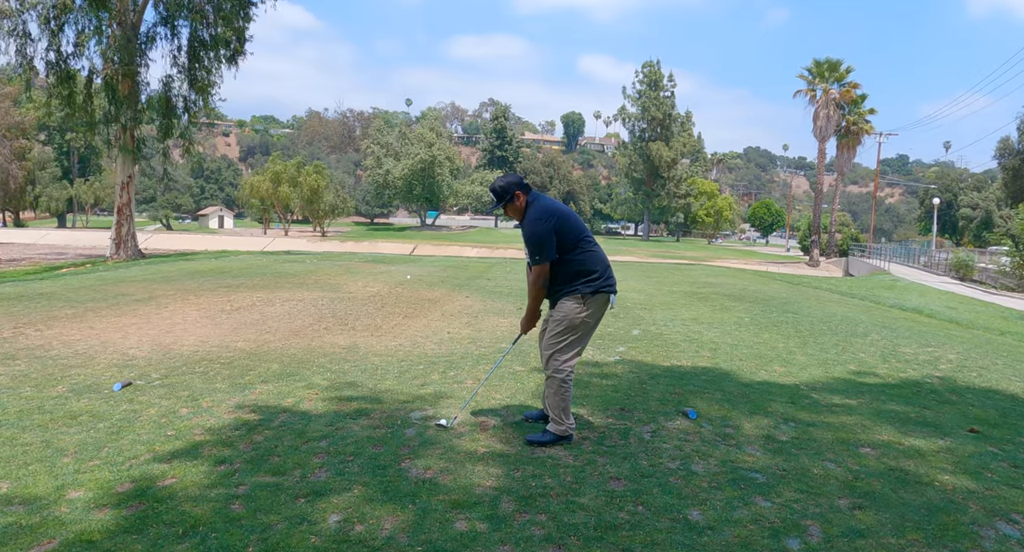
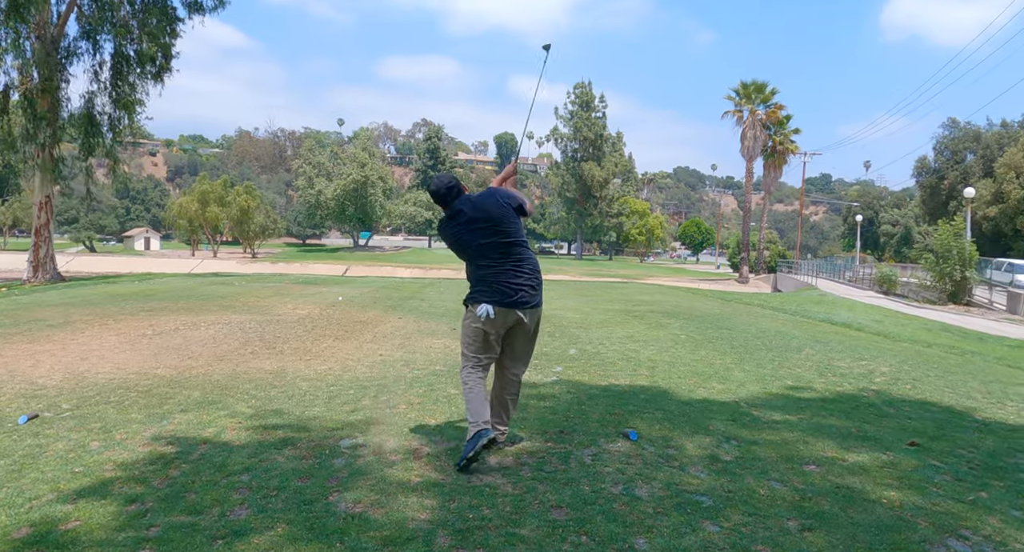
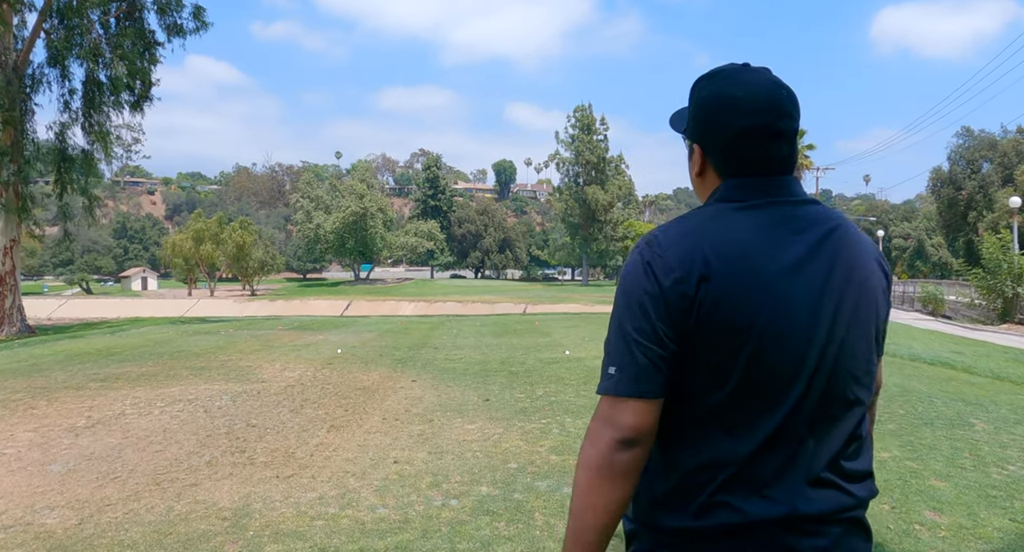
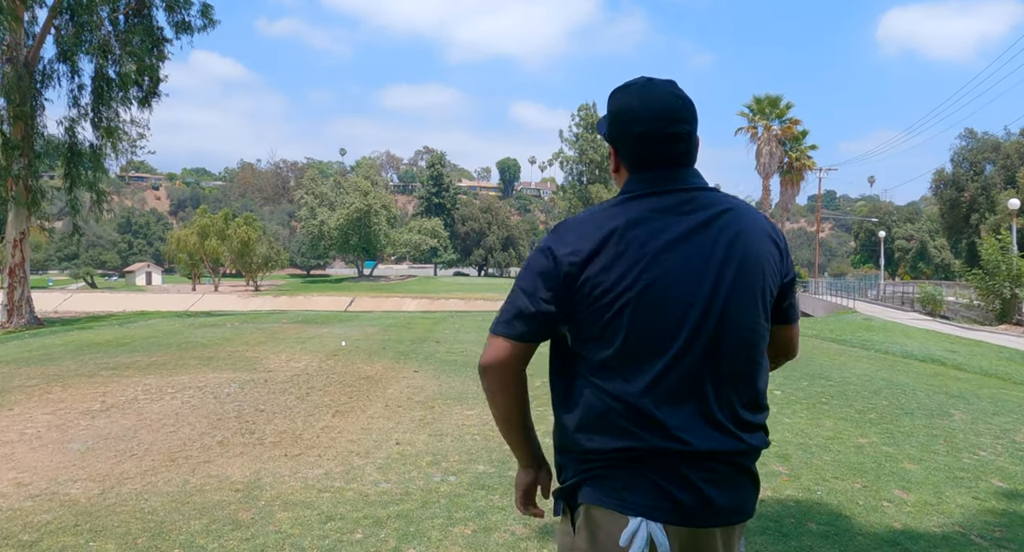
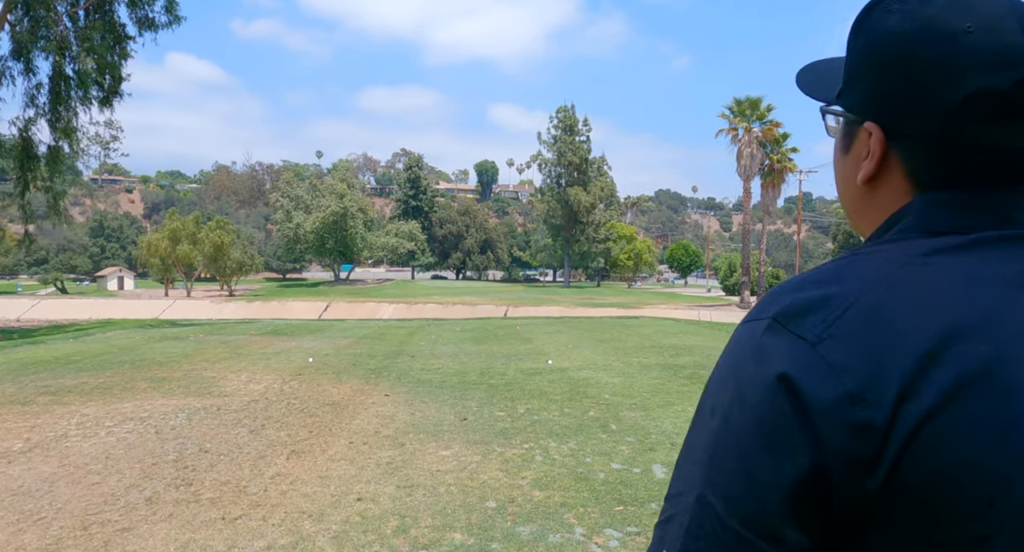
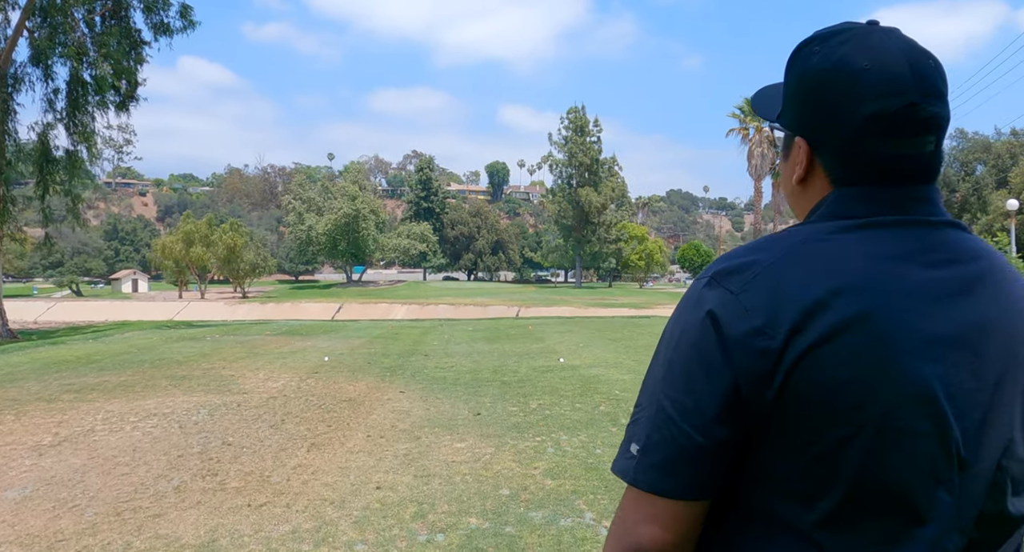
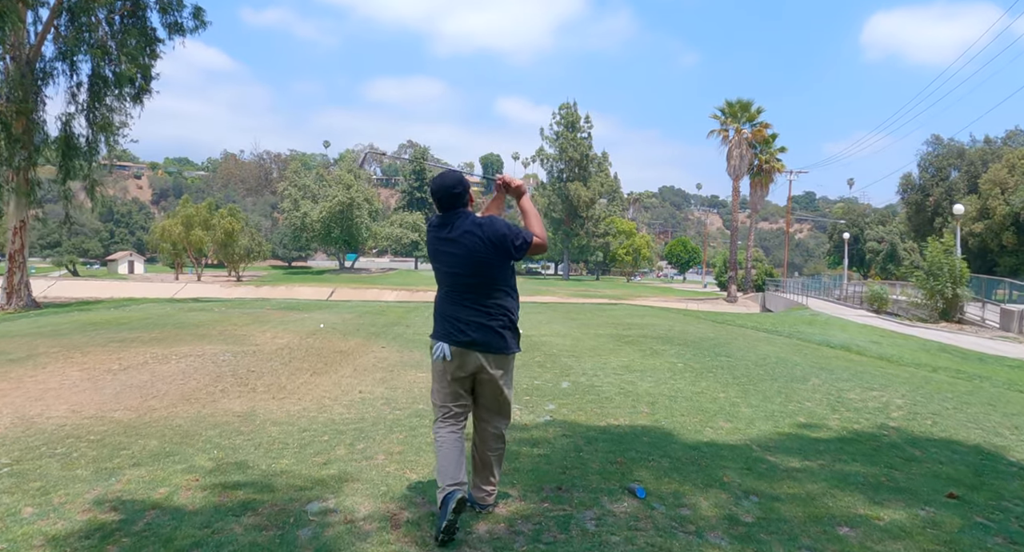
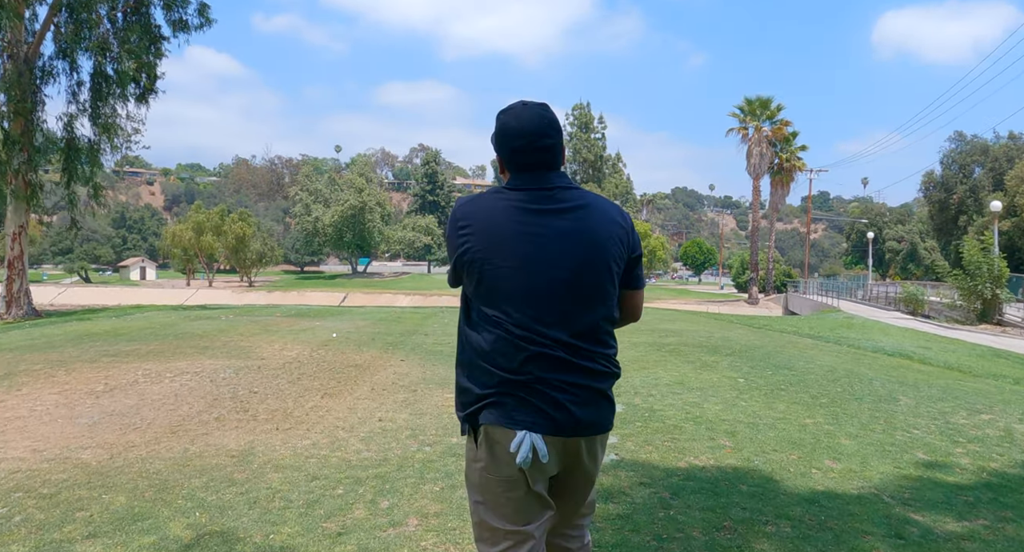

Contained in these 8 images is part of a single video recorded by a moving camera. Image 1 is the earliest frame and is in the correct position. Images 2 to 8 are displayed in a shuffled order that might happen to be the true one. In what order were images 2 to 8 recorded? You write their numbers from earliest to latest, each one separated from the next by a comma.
2, 7, 8, 4, 3, 6, 5
